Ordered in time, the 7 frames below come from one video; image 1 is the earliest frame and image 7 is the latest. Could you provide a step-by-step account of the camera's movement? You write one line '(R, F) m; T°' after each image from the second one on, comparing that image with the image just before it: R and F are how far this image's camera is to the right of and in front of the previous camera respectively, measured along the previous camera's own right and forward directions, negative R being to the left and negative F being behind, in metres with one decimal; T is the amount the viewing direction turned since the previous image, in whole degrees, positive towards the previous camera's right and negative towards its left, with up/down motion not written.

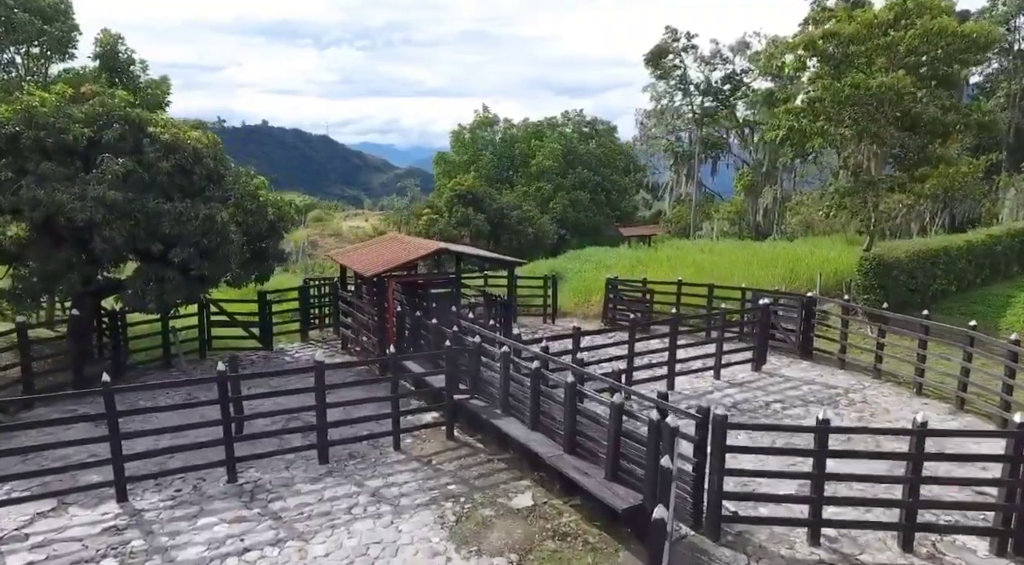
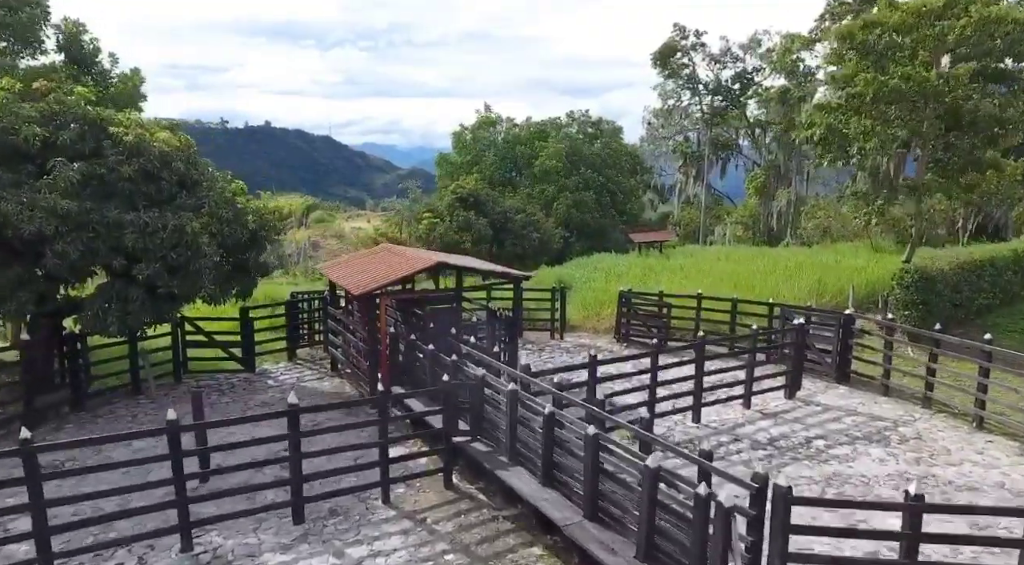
(-0.1, +1.2) m; 0°
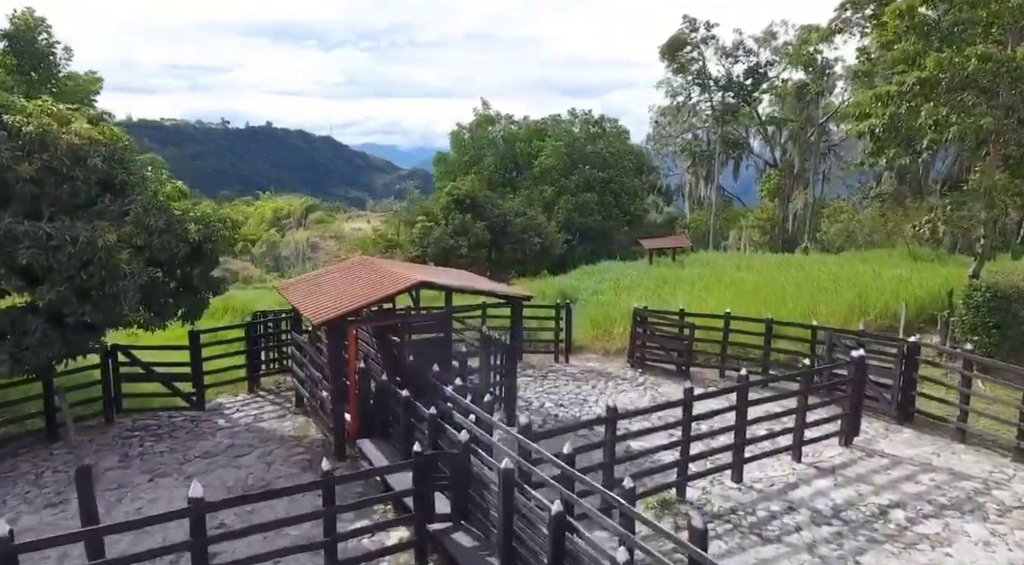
(+0.1, +2.0) m; 0°
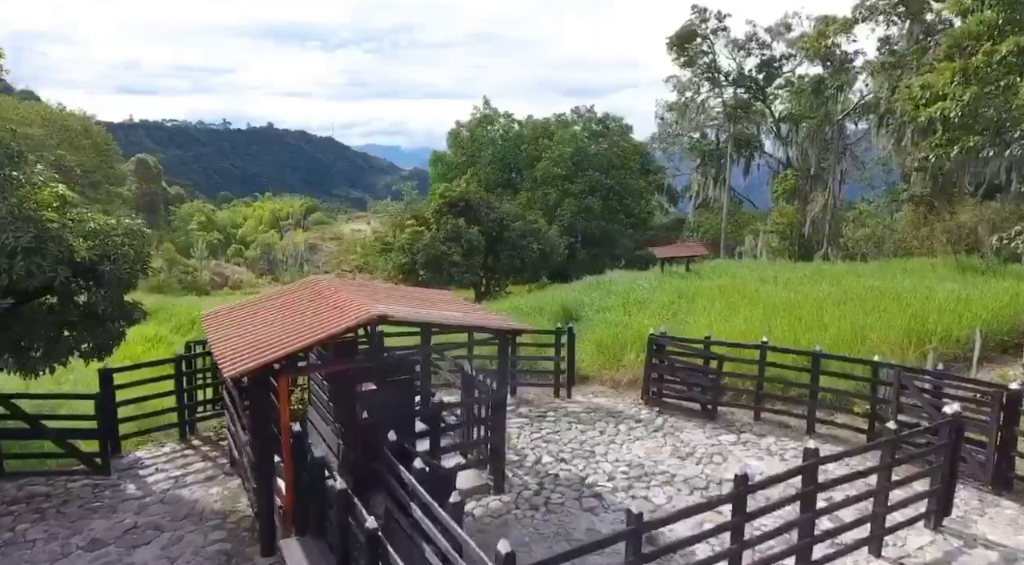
(+0.2, +2.2) m; 0°
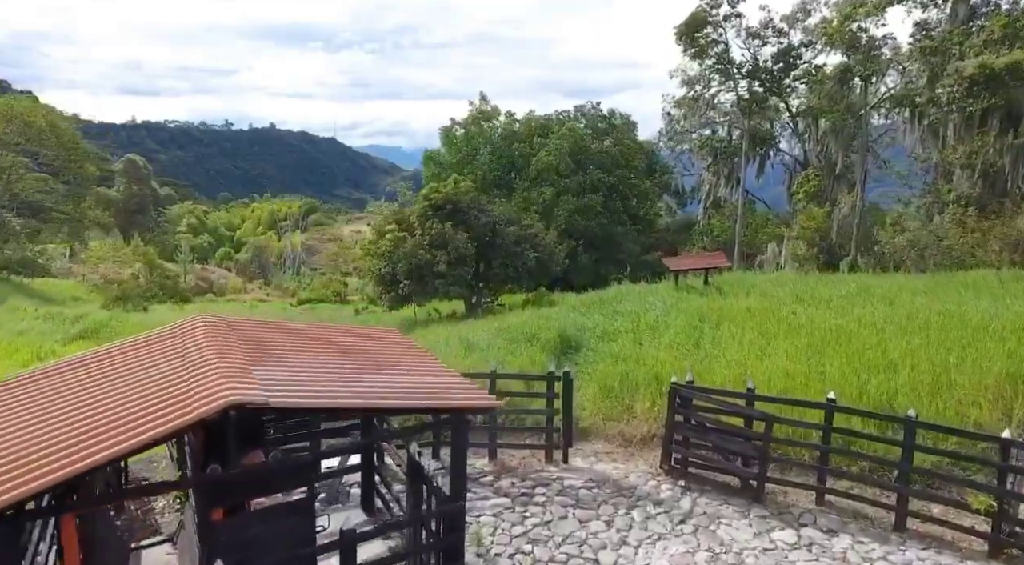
(+0.3, +2.8) m; 0°
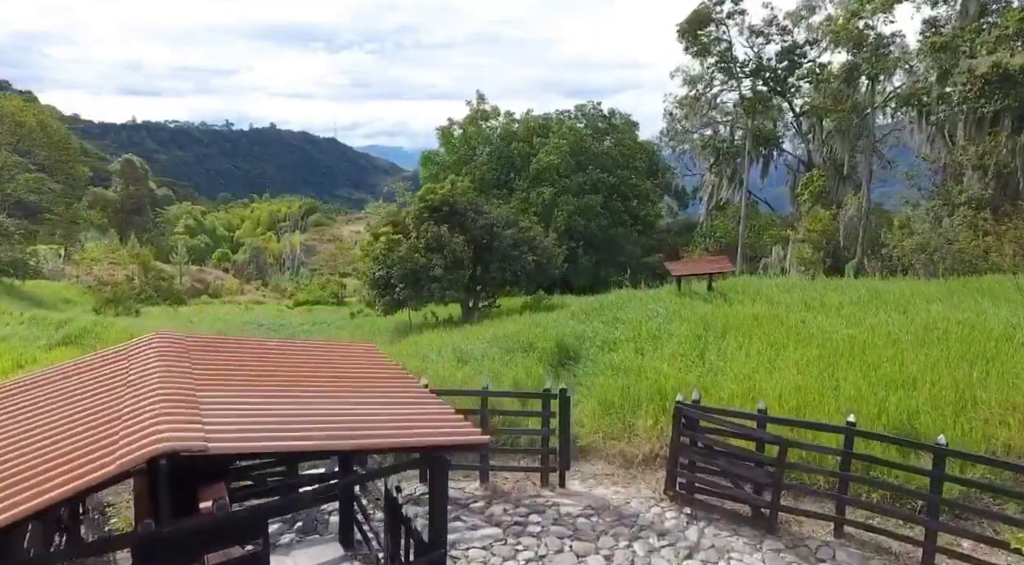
(+0.1, +0.6) m; 0°
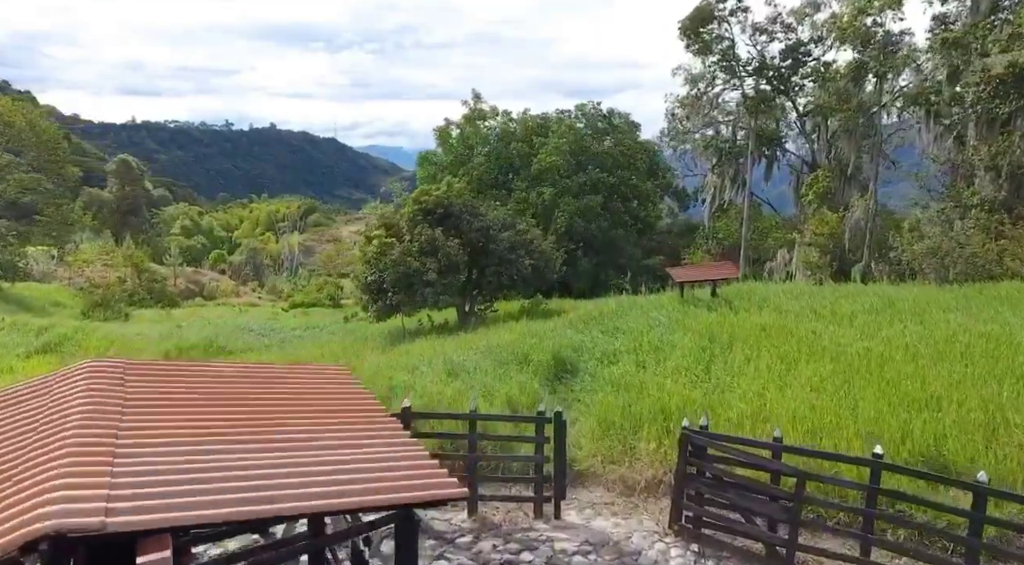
(+0.1, +0.7) m; 0°
